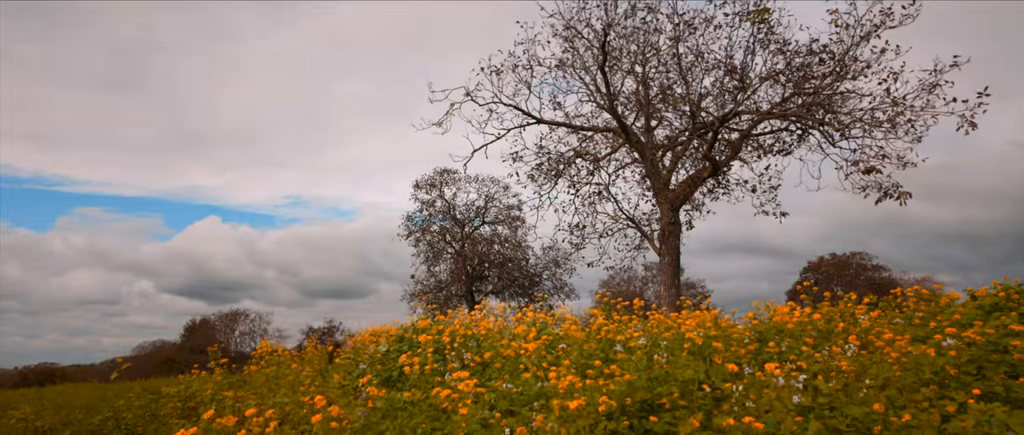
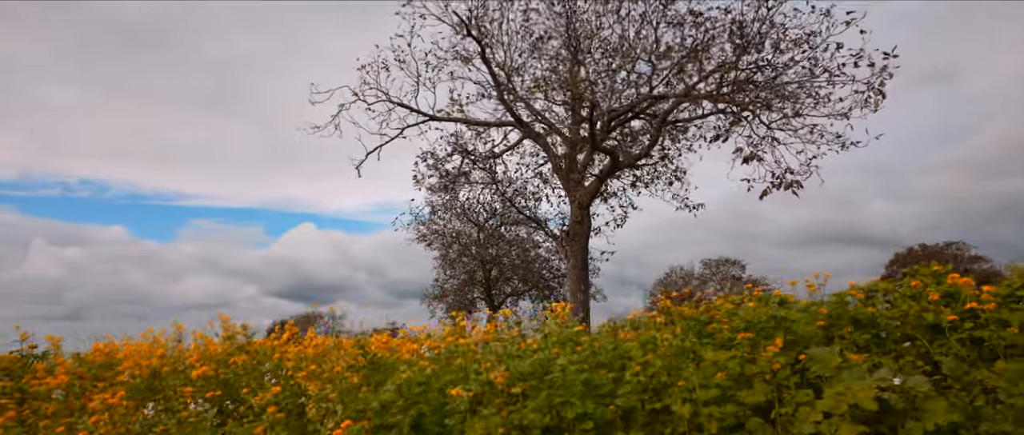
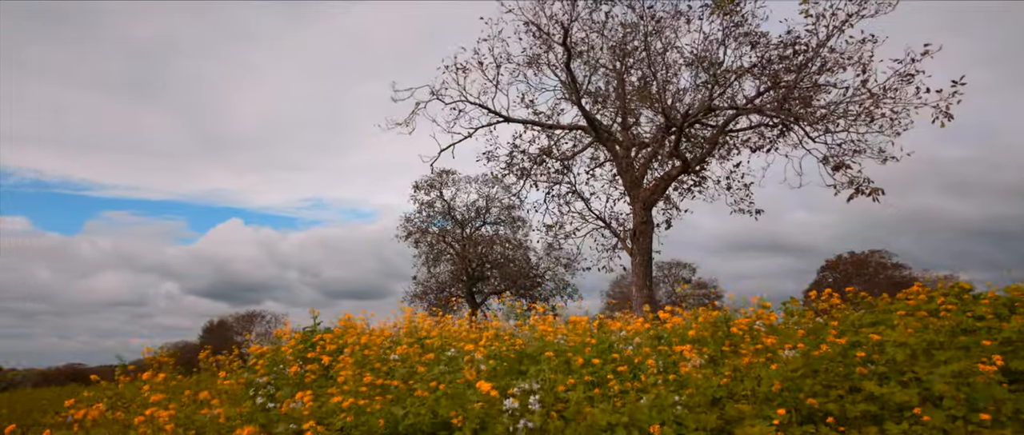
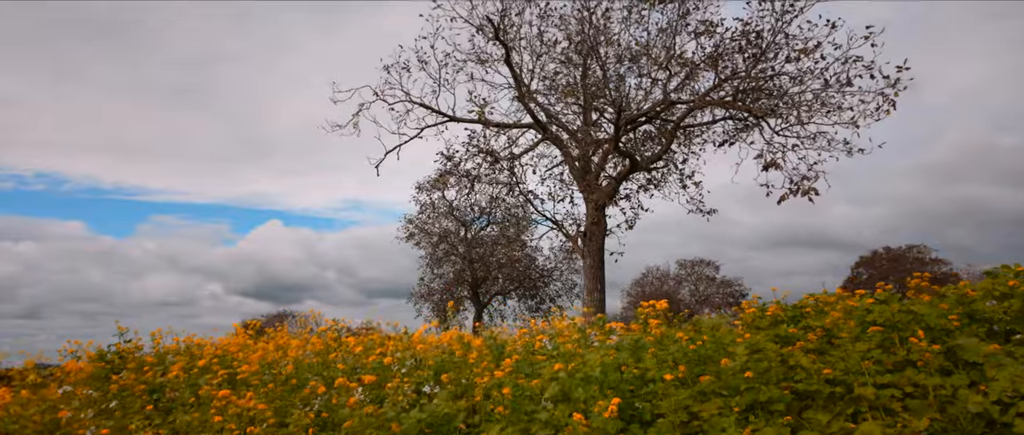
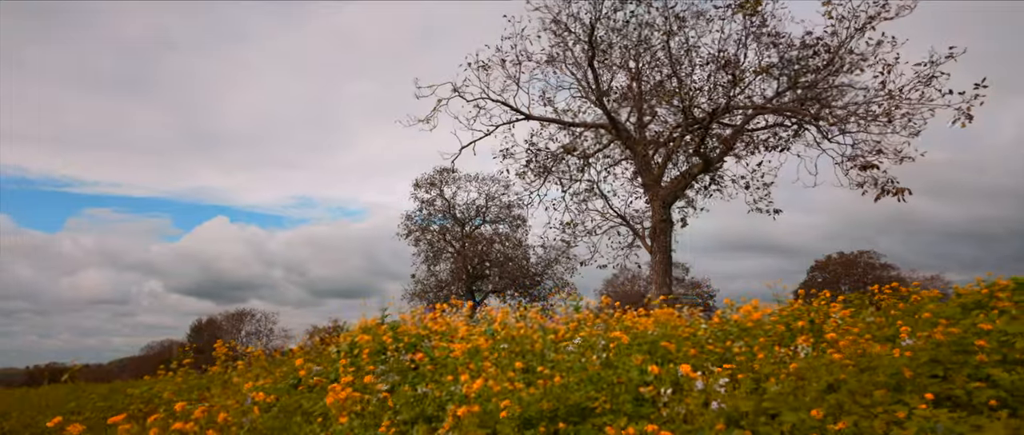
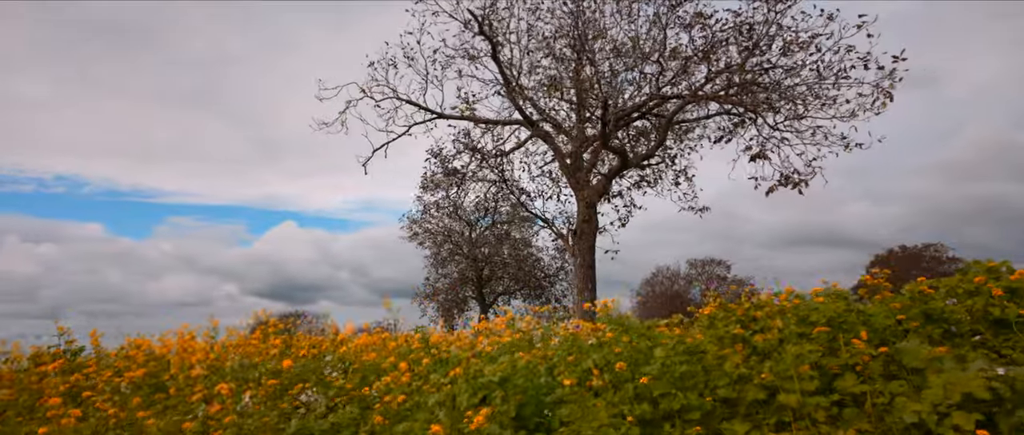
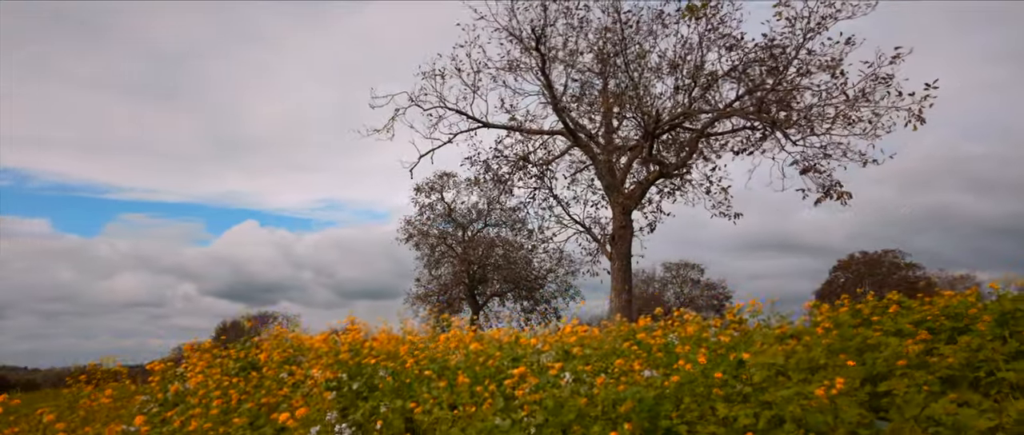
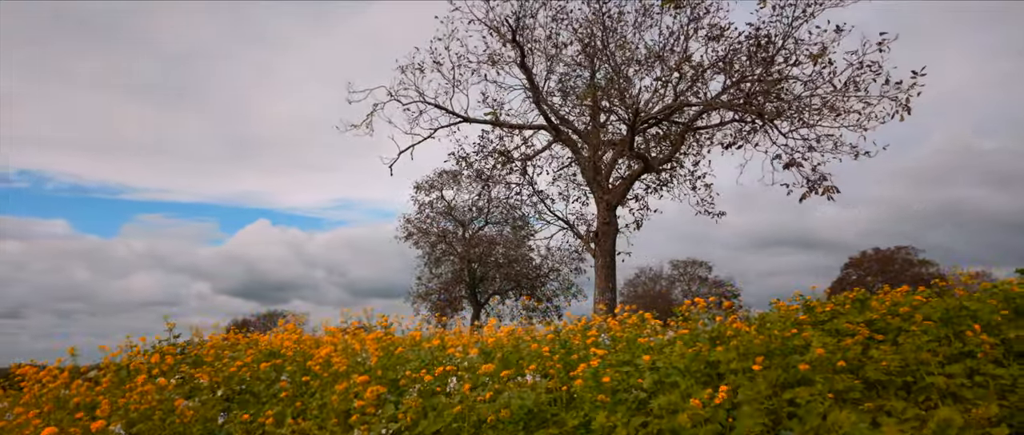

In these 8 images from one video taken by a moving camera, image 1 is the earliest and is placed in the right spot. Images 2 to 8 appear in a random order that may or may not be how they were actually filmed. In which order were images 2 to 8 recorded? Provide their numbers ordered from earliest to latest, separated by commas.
5, 3, 7, 8, 4, 6, 2
